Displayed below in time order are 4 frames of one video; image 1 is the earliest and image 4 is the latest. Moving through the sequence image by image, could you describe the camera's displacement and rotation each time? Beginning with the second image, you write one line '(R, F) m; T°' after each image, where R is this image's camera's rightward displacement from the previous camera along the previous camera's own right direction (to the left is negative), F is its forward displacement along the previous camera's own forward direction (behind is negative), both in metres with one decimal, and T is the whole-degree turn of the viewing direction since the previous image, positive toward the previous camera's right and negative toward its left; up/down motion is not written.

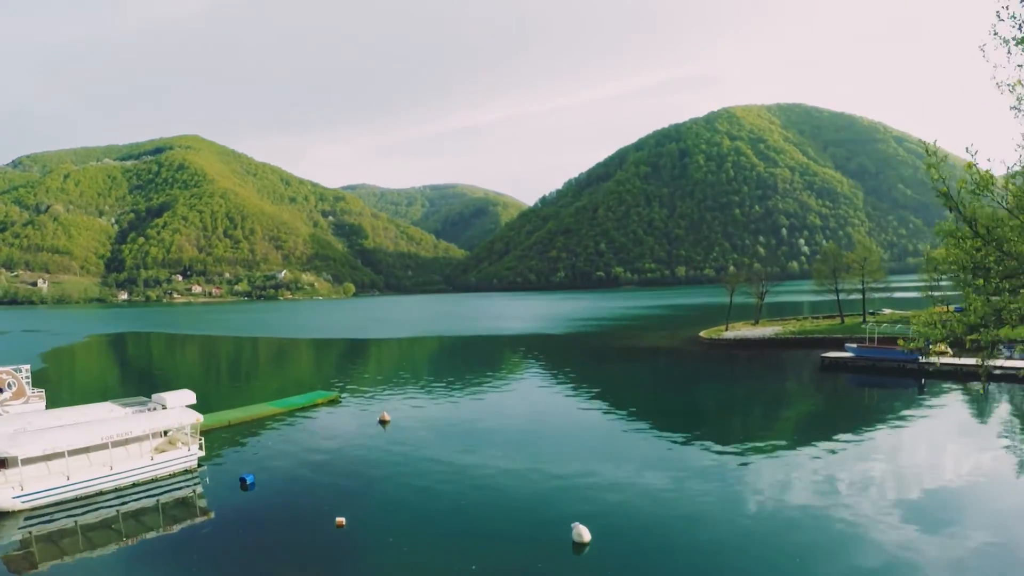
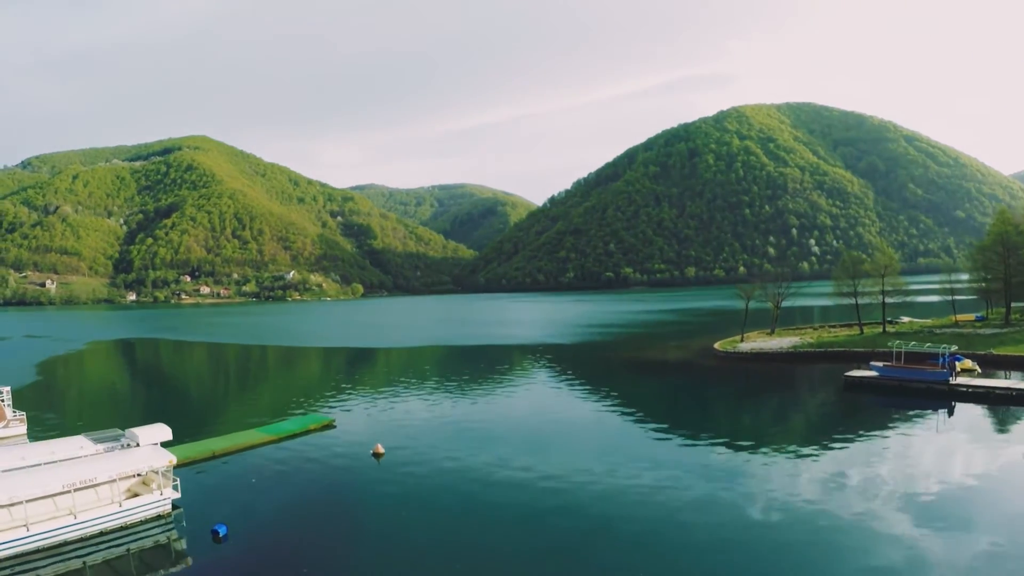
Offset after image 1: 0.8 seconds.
(-0.3, -8.9) m; -1°
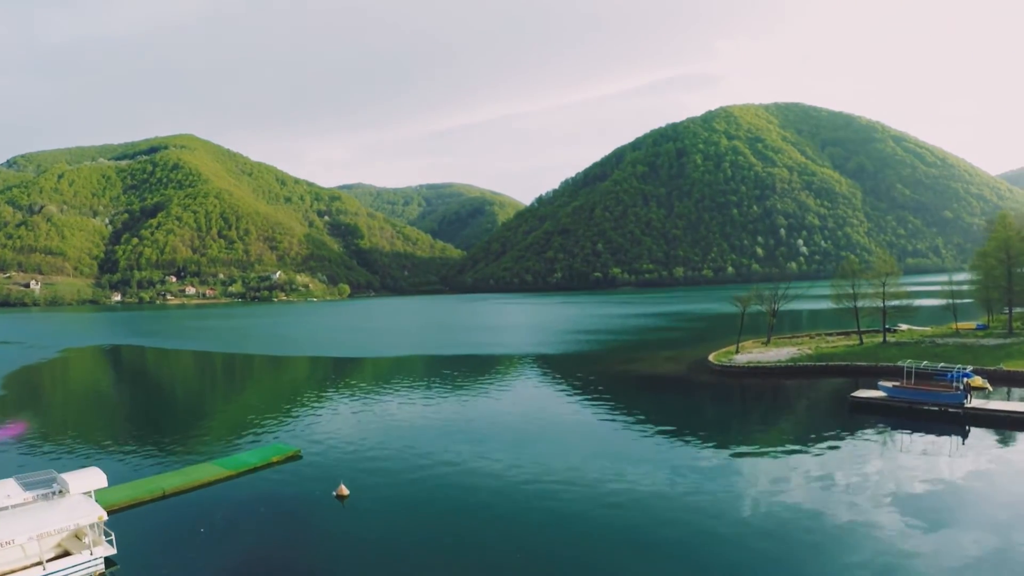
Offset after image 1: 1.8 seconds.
(+0.4, +1.0) m; +1°
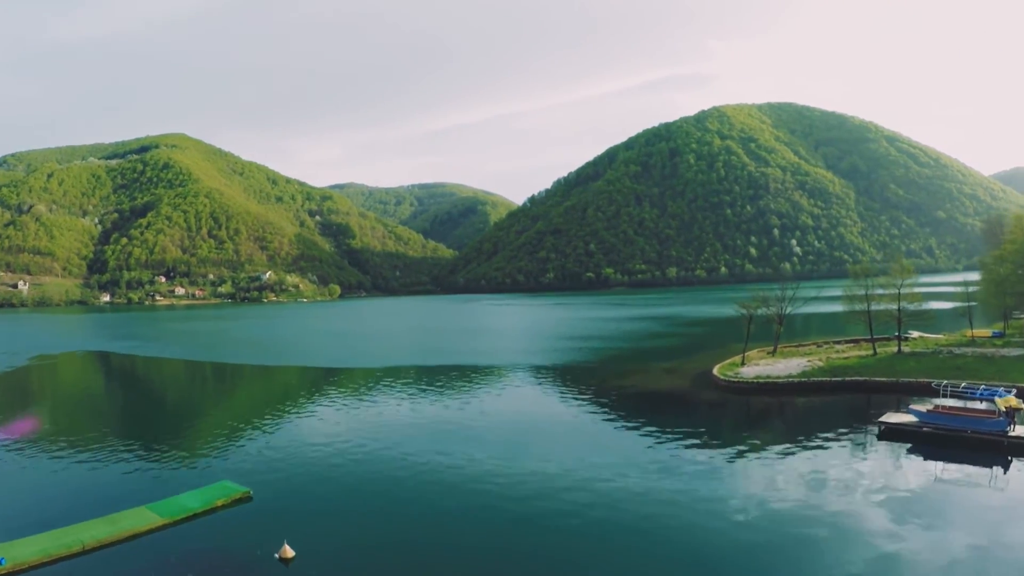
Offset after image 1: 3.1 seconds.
(+0.1, +1.0) m; +1°
